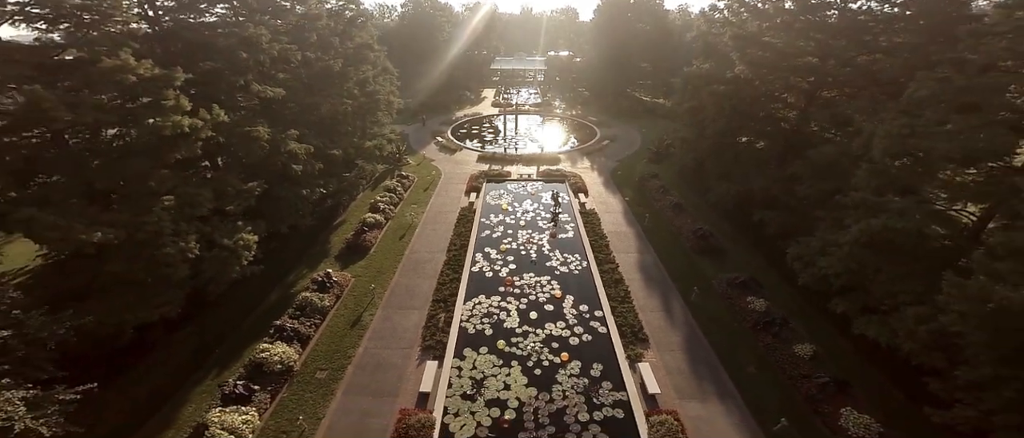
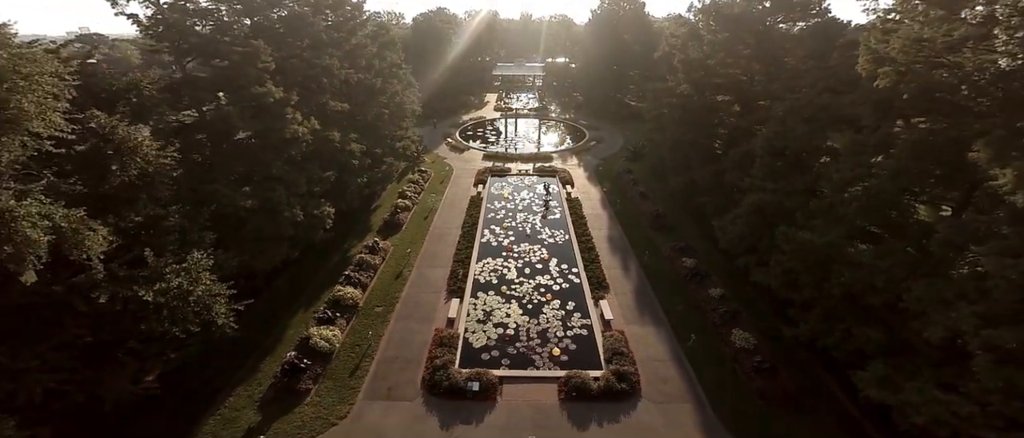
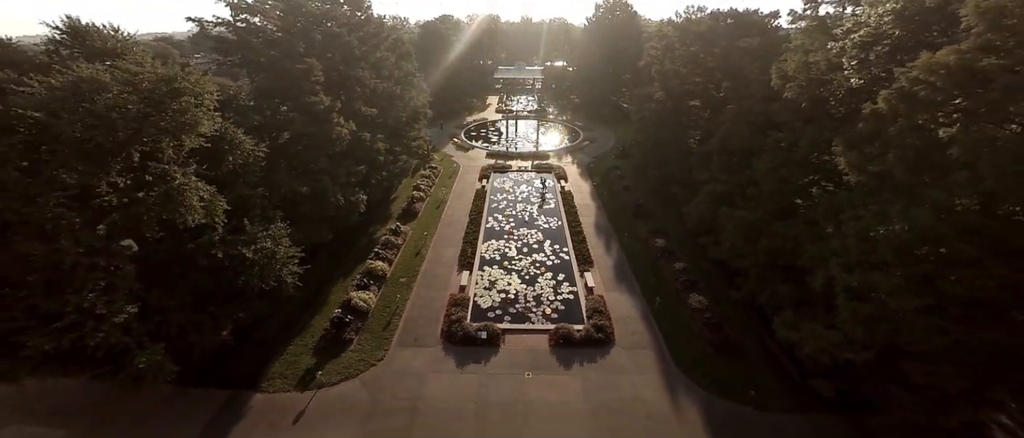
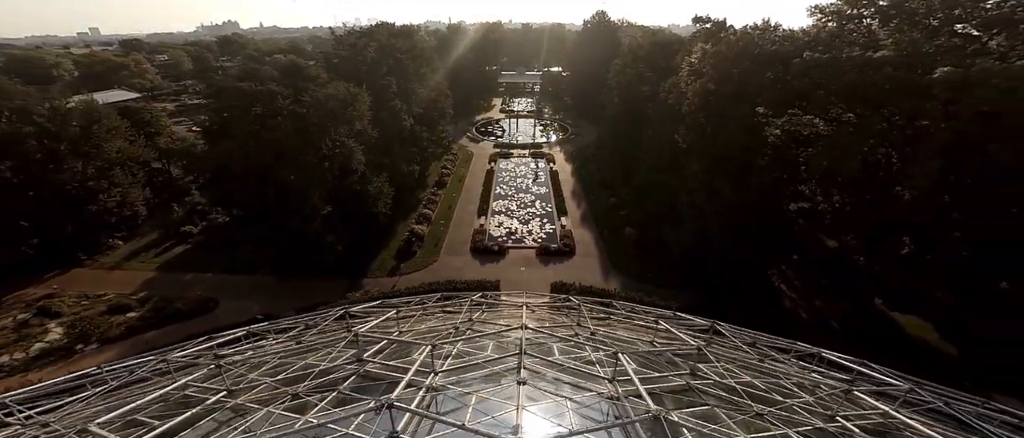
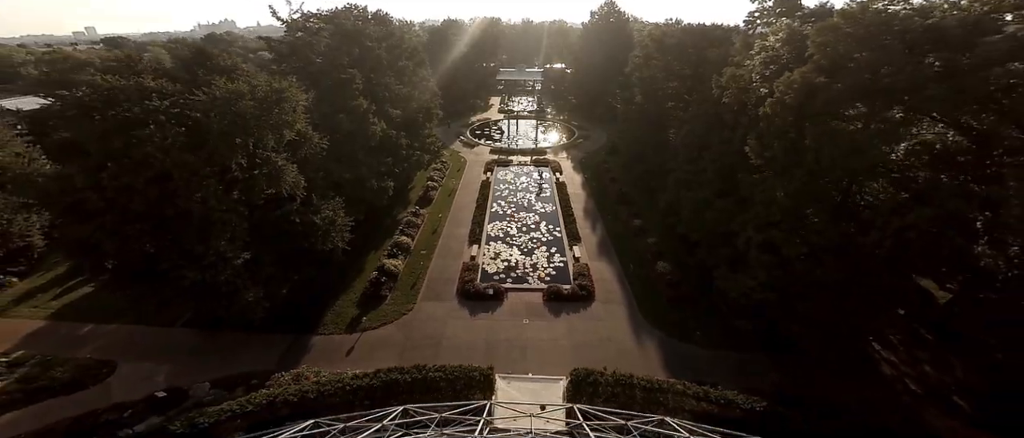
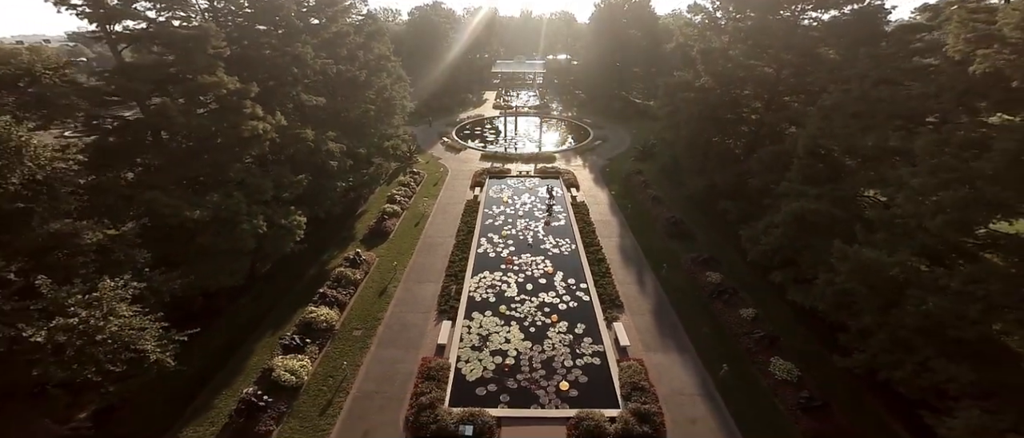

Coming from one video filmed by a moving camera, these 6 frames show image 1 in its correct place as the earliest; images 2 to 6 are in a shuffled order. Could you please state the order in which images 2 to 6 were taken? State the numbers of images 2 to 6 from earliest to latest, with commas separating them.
6, 2, 3, 5, 4
